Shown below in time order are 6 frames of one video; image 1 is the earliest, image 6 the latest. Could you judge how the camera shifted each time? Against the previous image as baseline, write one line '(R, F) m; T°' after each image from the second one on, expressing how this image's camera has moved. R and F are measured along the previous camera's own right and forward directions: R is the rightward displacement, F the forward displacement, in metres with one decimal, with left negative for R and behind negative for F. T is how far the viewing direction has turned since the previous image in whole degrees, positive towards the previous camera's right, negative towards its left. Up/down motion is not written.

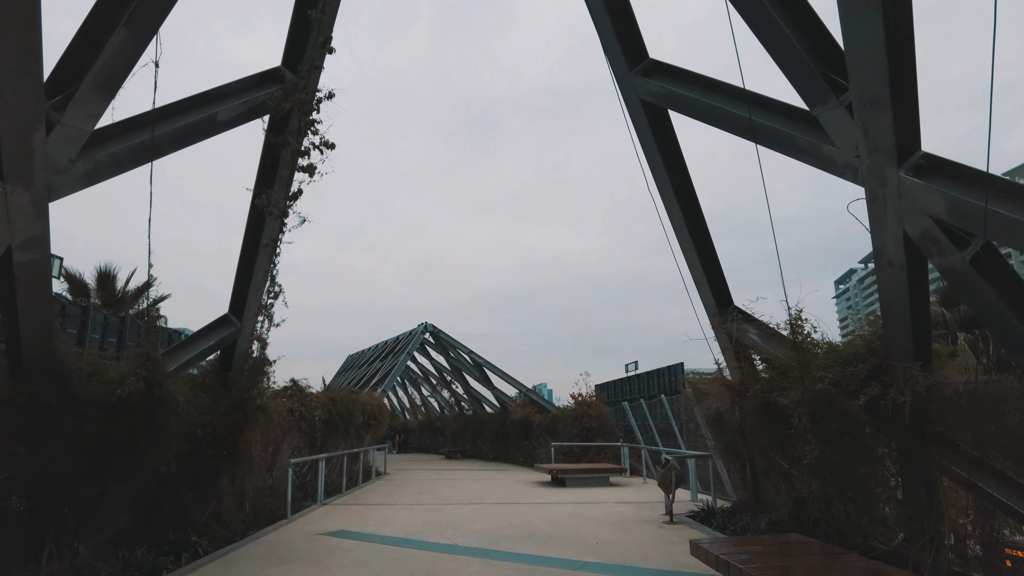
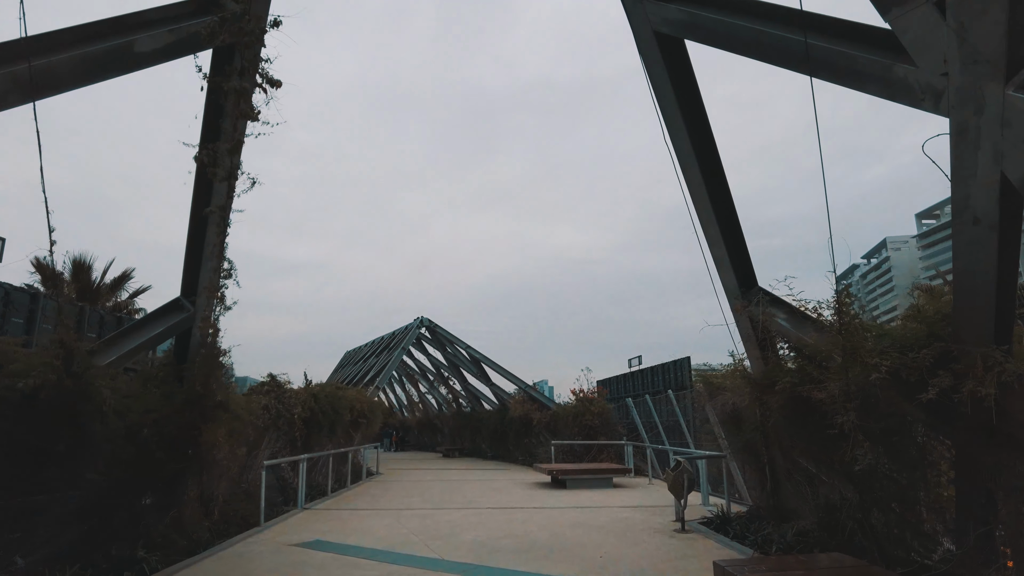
(+0.1, +0.7) m; 0°
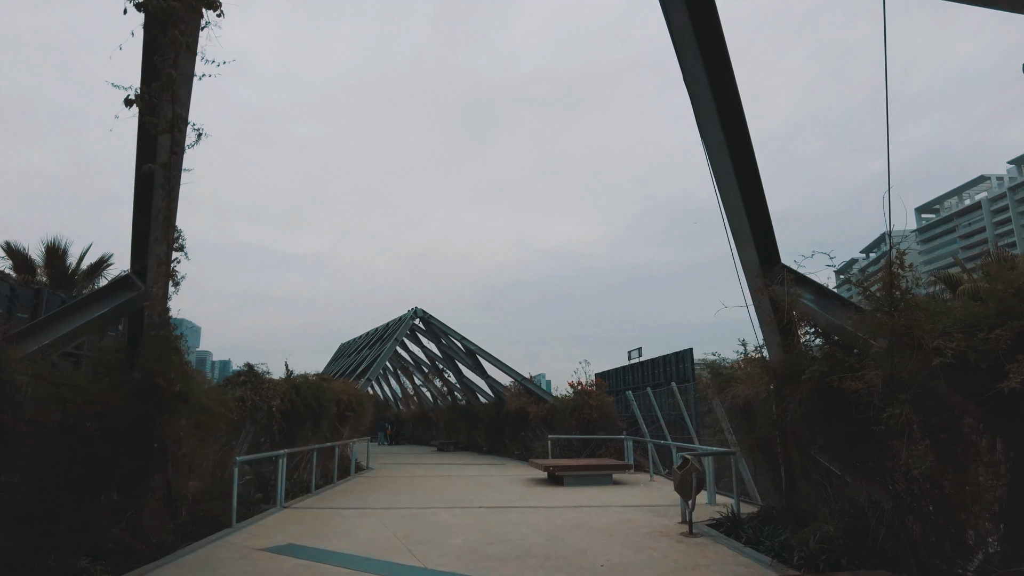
(0.0, +0.5) m; 0°
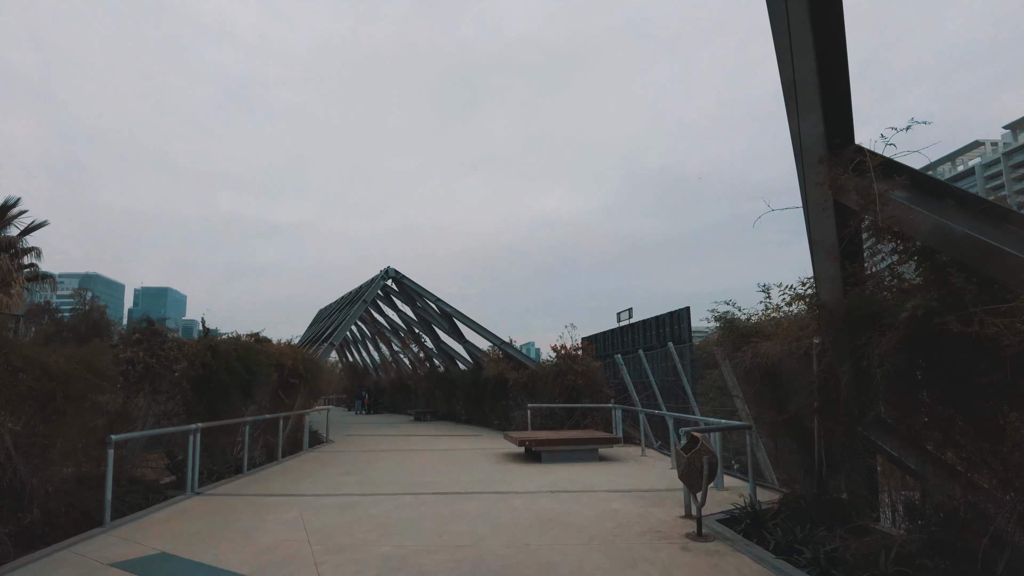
(+0.3, +1.5) m; +1°
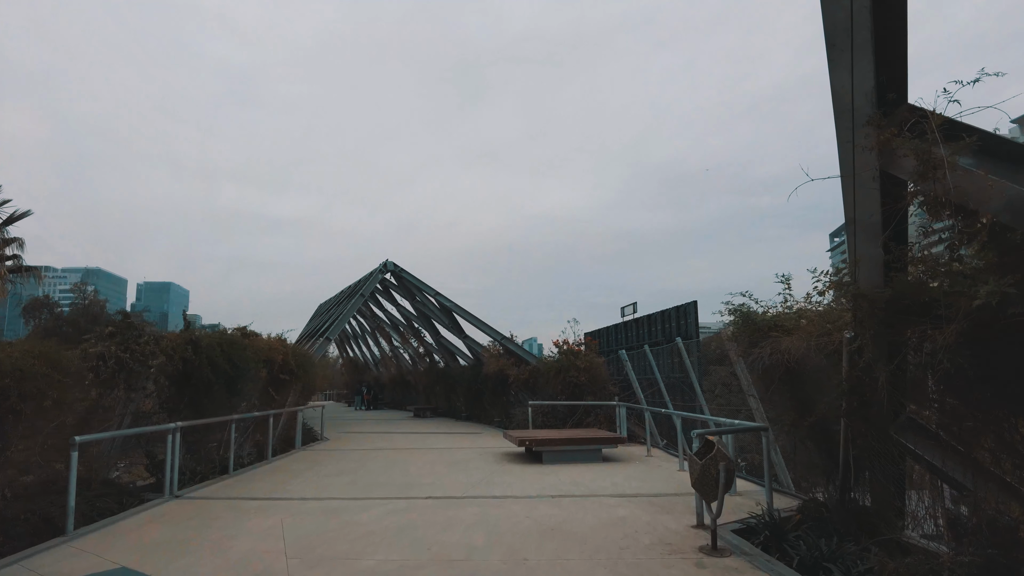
(0.0, +0.4) m; 0°
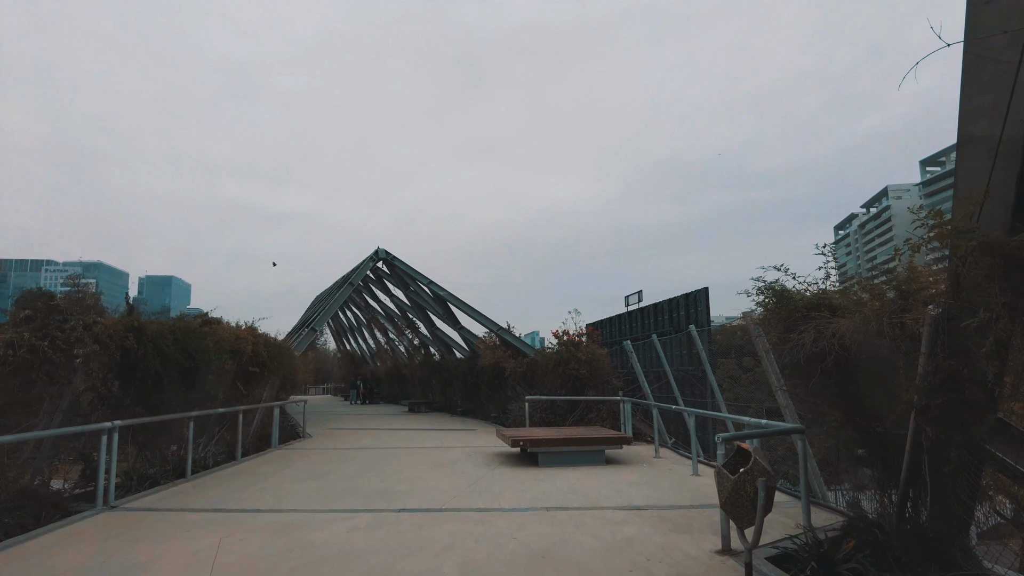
(+0.1, +0.9) m; 0°
